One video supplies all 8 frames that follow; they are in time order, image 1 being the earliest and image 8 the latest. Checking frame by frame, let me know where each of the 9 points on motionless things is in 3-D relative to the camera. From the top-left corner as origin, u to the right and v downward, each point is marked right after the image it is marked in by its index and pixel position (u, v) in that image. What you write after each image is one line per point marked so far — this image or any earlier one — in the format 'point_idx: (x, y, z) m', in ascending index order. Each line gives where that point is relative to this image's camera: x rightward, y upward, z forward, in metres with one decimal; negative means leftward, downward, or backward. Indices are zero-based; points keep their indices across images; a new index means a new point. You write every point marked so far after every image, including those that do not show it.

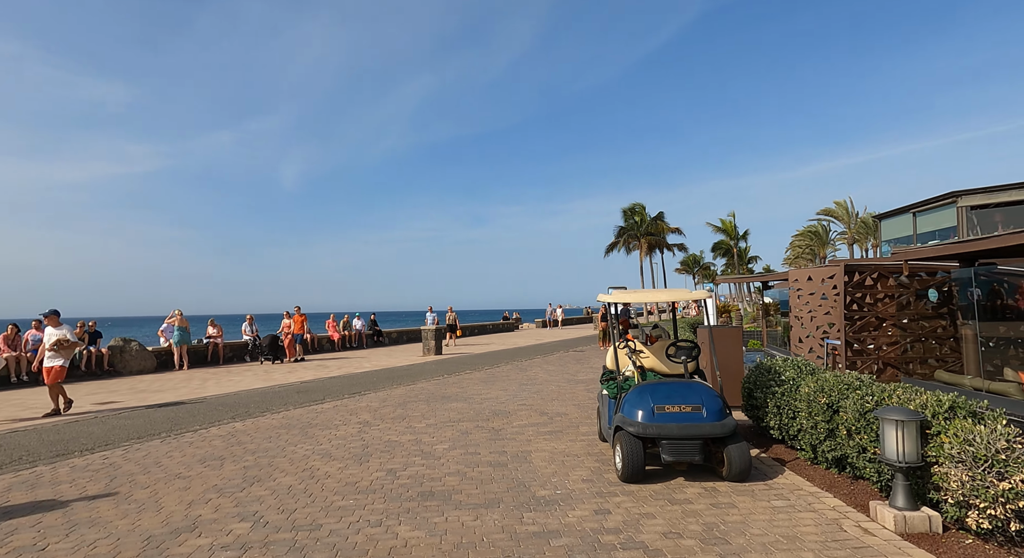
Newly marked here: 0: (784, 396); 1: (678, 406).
0: (+2.8, -1.2, +6.4) m
1: (+1.6, -1.2, +5.7) m
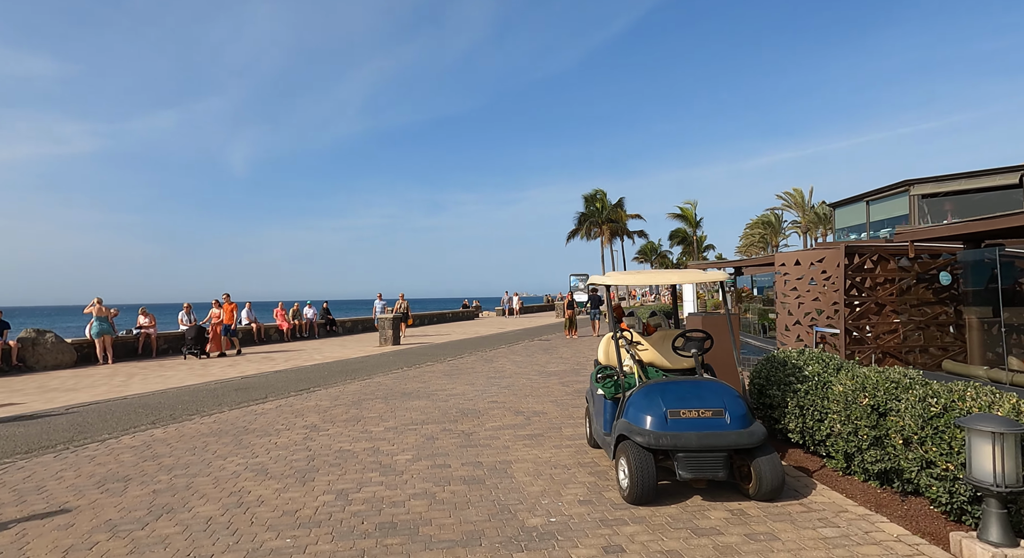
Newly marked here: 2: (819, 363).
0: (+2.7, -1.0, +5.5) m
1: (+1.4, -1.0, +4.7) m
2: (+2.9, -0.8, +5.7) m
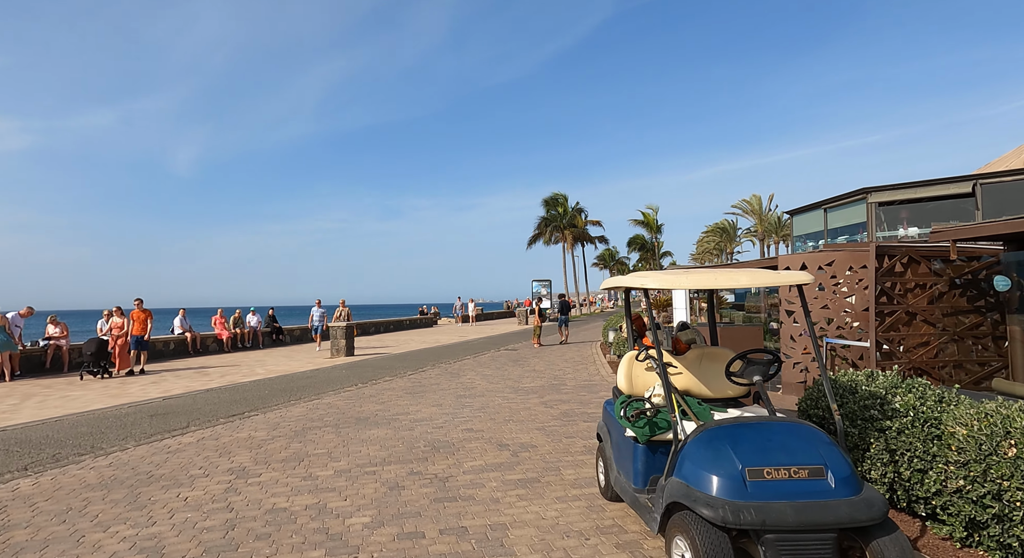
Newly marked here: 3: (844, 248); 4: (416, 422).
0: (+2.7, -1.1, +4.1) m
1: (+1.5, -1.0, +3.3) m
2: (+2.8, -0.8, +4.4) m
3: (+5.5, +0.5, +10.0) m
4: (-1.3, -2.0, +8.3) m
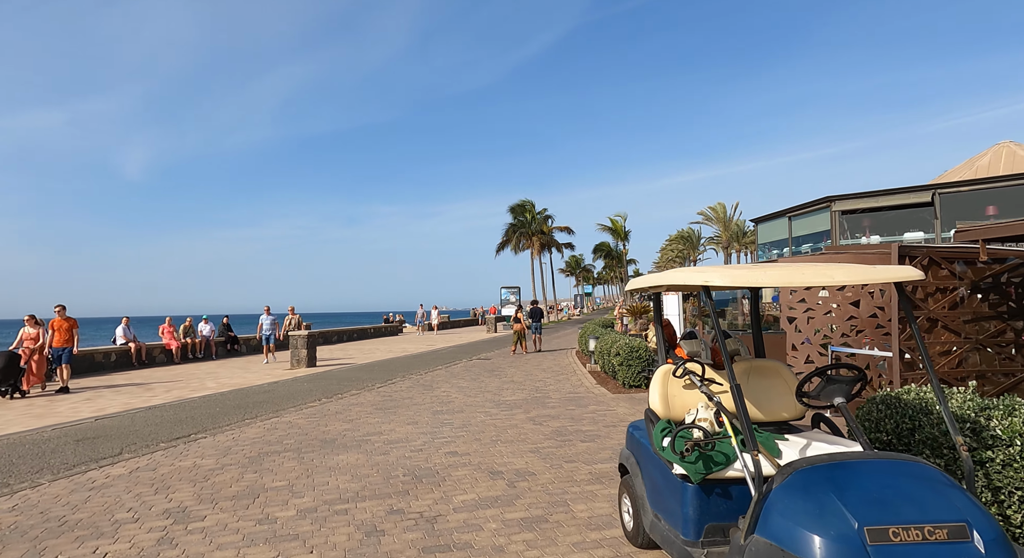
0: (+2.8, -1.0, +3.4) m
1: (+1.6, -1.0, +2.4) m
2: (+2.9, -0.8, +3.6) m
3: (+5.2, +0.4, +9.4) m
4: (-1.5, -2.0, +7.3) m
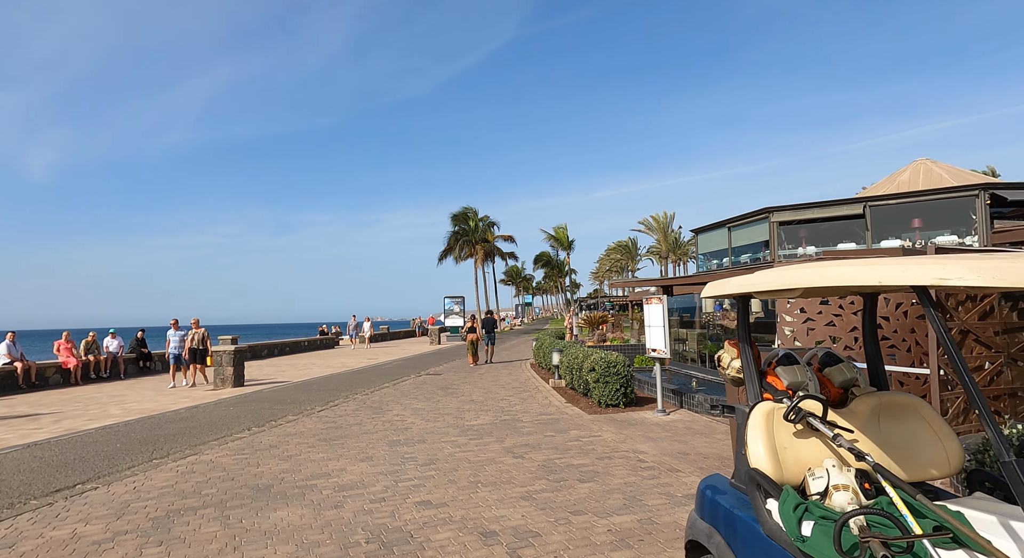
0: (+3.0, -1.0, +2.3) m
1: (+2.0, -1.0, +1.3) m
2: (+3.1, -0.8, +2.6) m
3: (+4.8, +0.3, +8.7) m
4: (-1.6, -2.0, +5.8) m
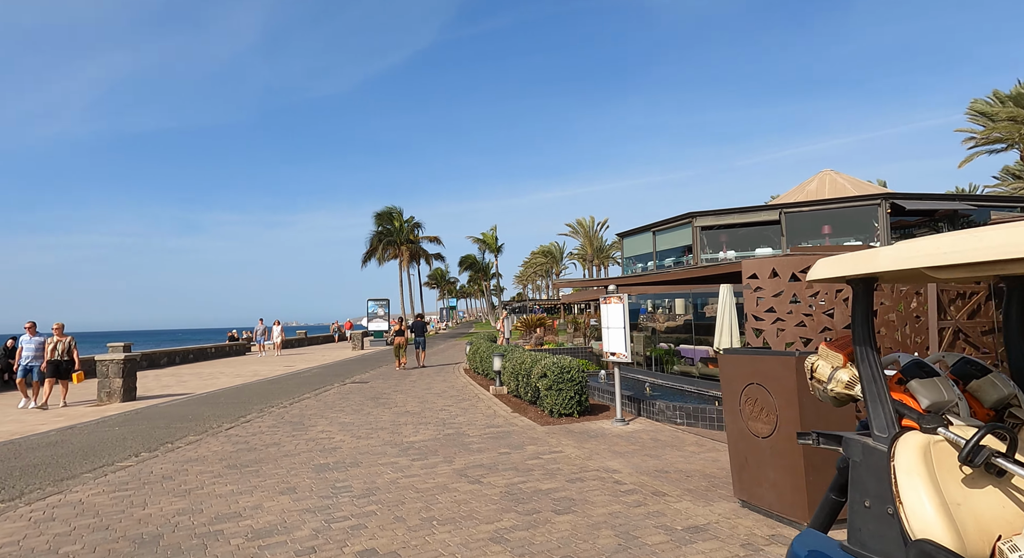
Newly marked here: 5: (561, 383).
0: (+3.1, -1.0, +1.6) m
1: (+2.3, -0.9, +0.5) m
2: (+3.3, -0.7, +1.9) m
3: (+4.1, +0.4, +8.1) m
4: (-1.9, -1.9, +4.5) m
5: (+0.8, -1.6, +9.6) m
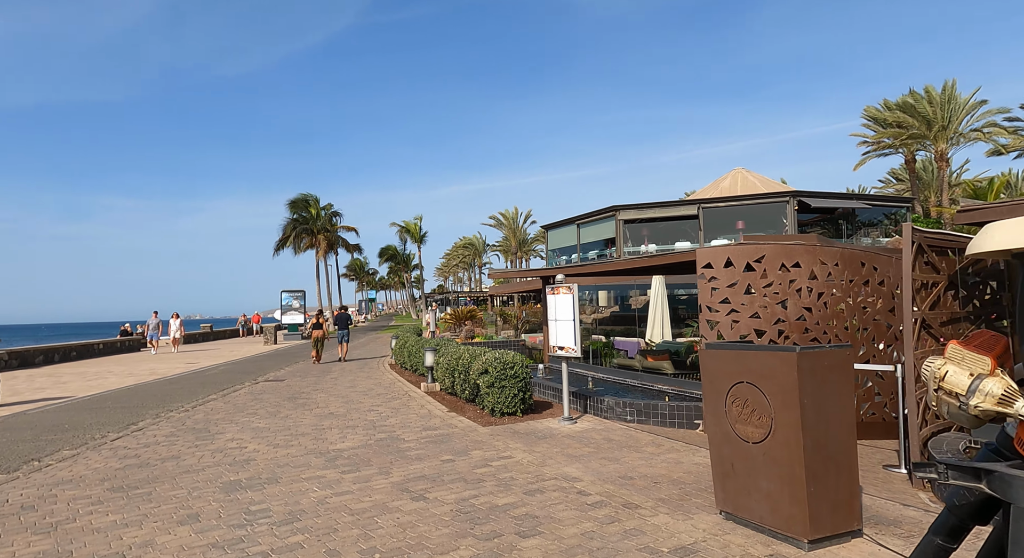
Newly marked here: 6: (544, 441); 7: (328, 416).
0: (+3.3, -0.9, +1.3) m
1: (+2.5, -0.8, 0.0) m
2: (+3.4, -0.7, +1.6) m
3: (+3.4, +0.5, +7.9) m
4: (-2.1, -1.8, +3.5) m
5: (-0.1, -1.5, +8.8) m
6: (+0.4, -2.0, +7.5) m
7: (-2.8, -2.1, +9.5) m
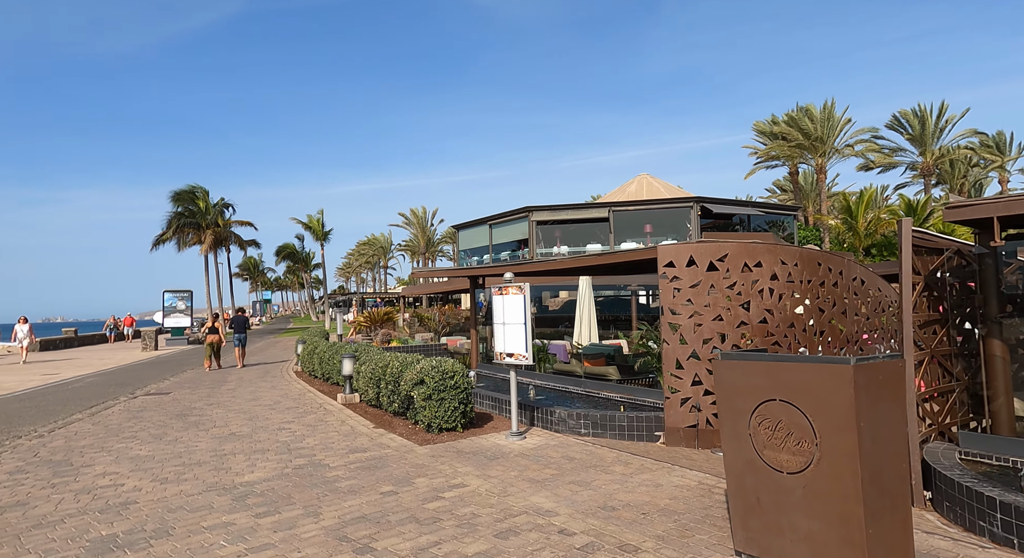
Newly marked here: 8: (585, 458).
0: (+3.7, -0.9, +0.9) m
1: (+3.1, -0.8, -0.5) m
2: (+3.7, -0.7, +1.2) m
3: (+2.8, +0.5, +7.4) m
4: (-2.0, -1.8, +2.2) m
5: (-0.9, -1.4, +7.8) m
6: (-0.2, -2.0, +6.5) m
7: (-3.7, -2.1, +8.0) m
8: (+0.8, -1.9, +6.6) m
